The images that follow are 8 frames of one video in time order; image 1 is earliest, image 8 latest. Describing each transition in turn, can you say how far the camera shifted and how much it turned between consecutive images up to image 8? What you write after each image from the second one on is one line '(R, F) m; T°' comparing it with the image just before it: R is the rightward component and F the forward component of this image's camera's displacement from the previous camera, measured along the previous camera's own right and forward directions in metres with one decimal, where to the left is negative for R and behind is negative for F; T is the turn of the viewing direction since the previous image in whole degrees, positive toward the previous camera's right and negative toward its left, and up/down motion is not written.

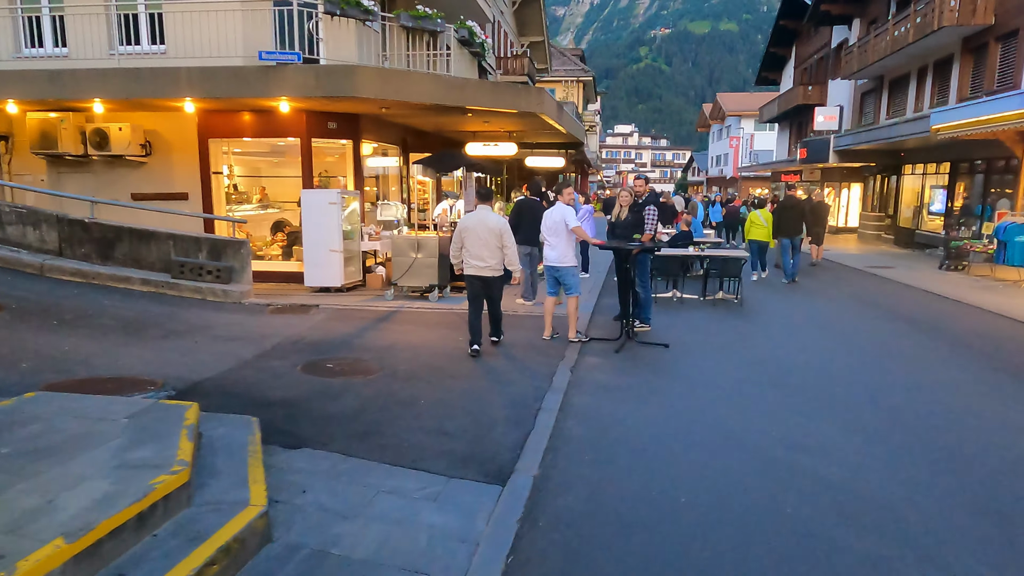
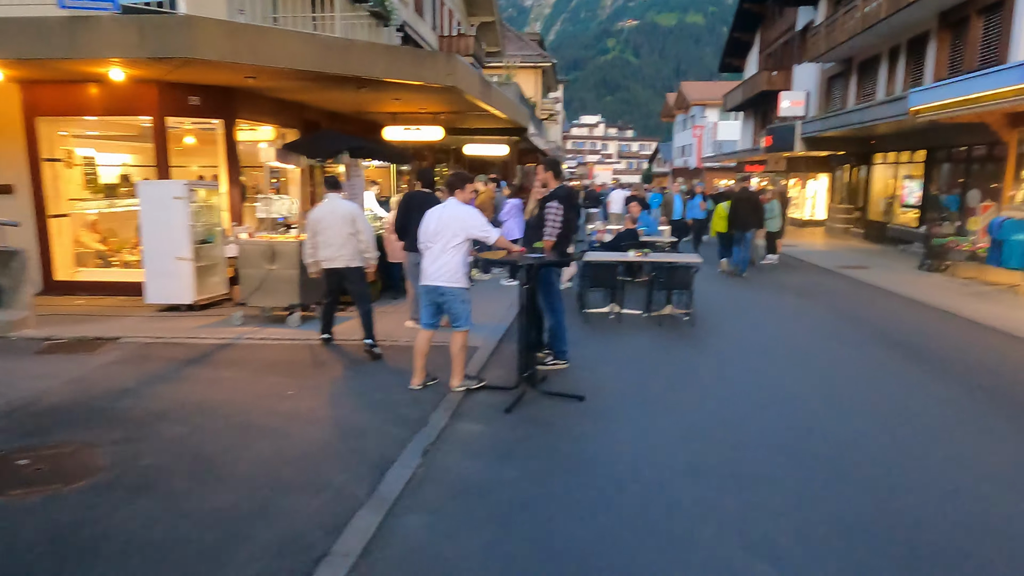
(+1.0, +2.3) m; +3°
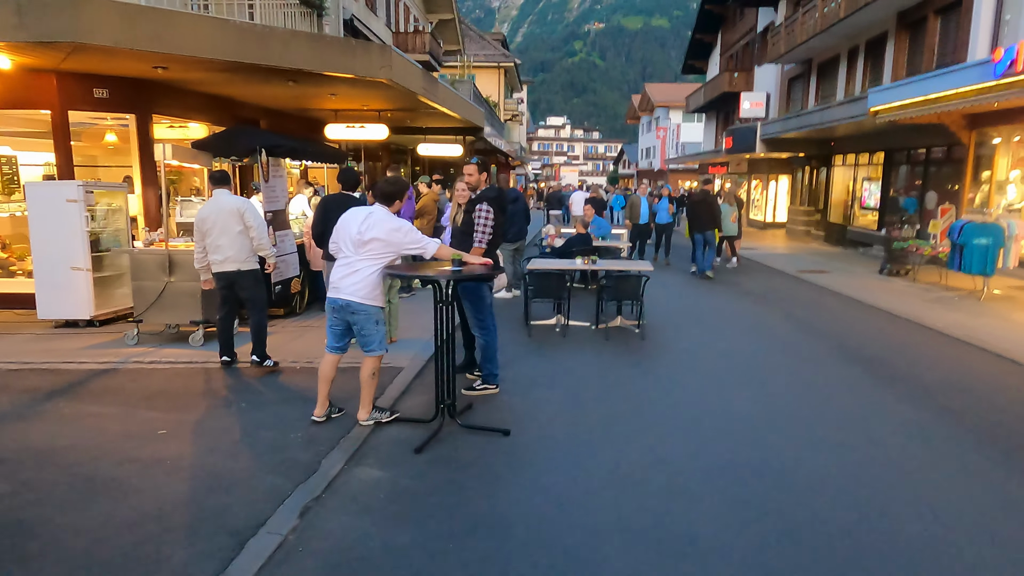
(+0.4, +0.7) m; +3°
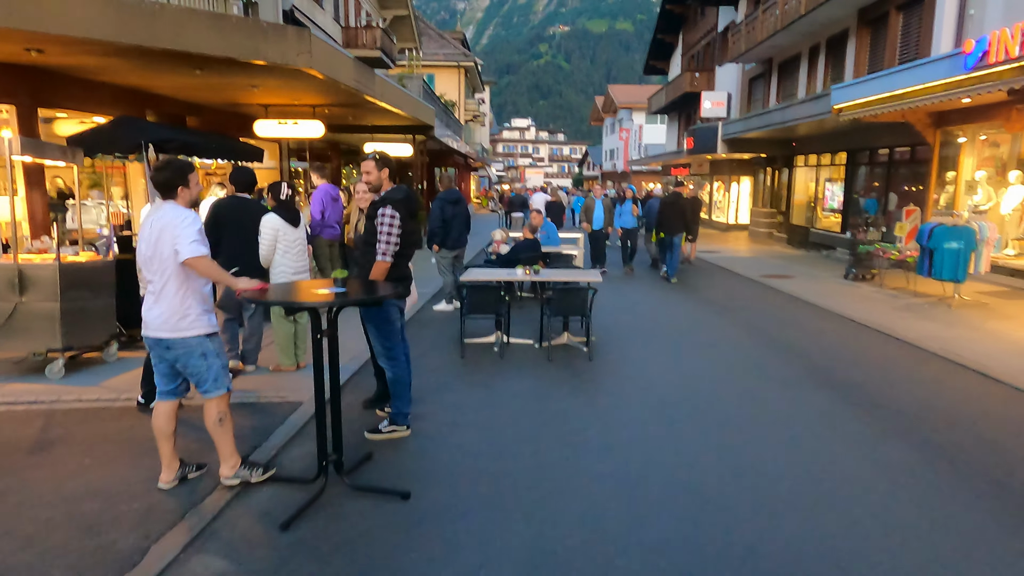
(+0.4, +1.0) m; +3°
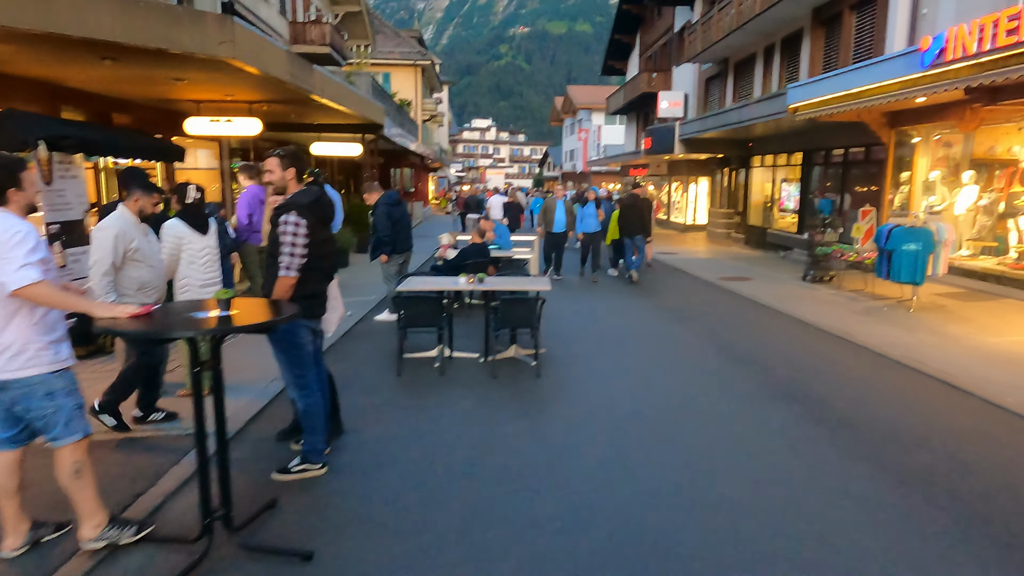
(+0.2, +0.6) m; +3°
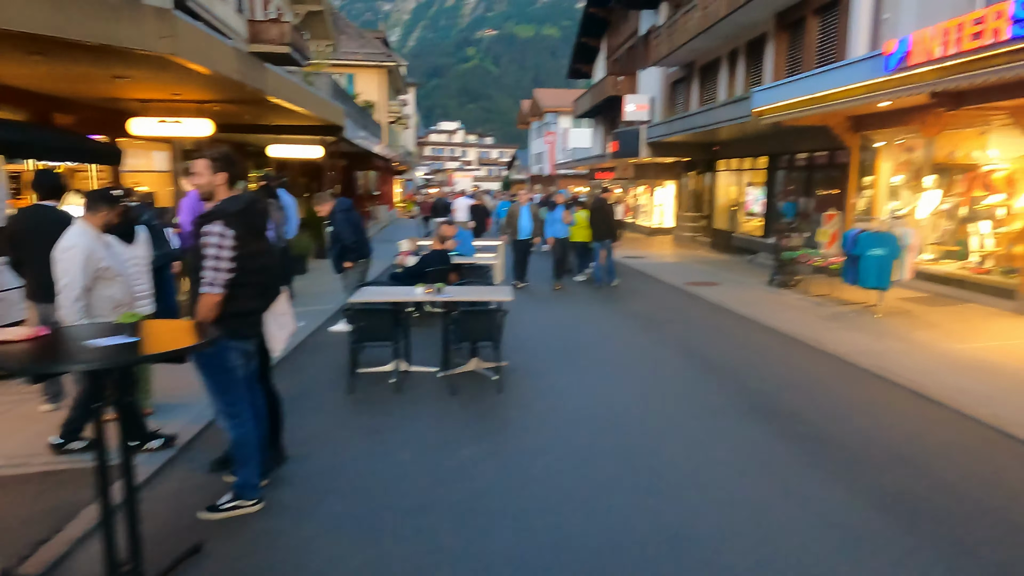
(+0.1, +0.3) m; +3°
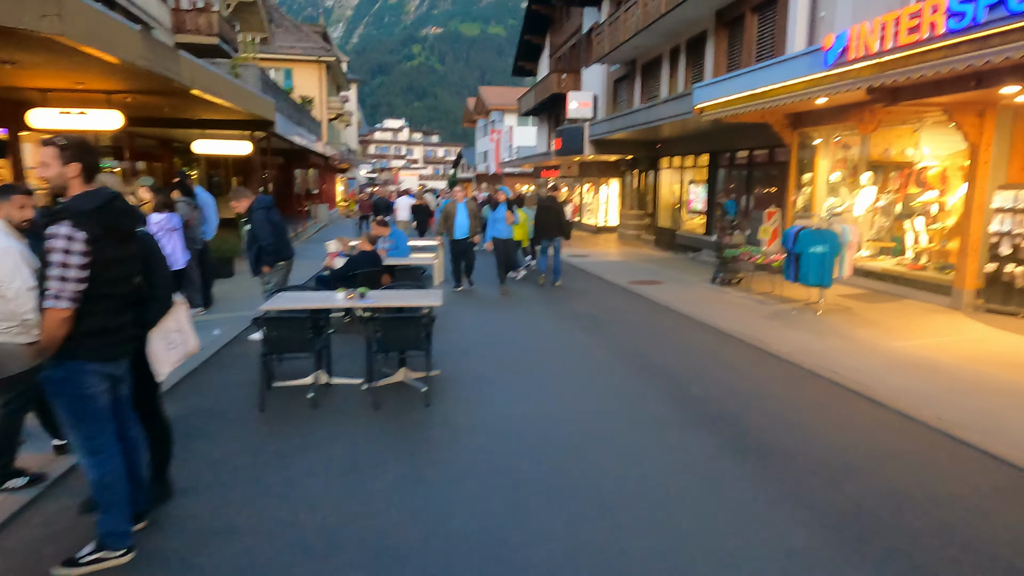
(+0.2, +0.4) m; +4°
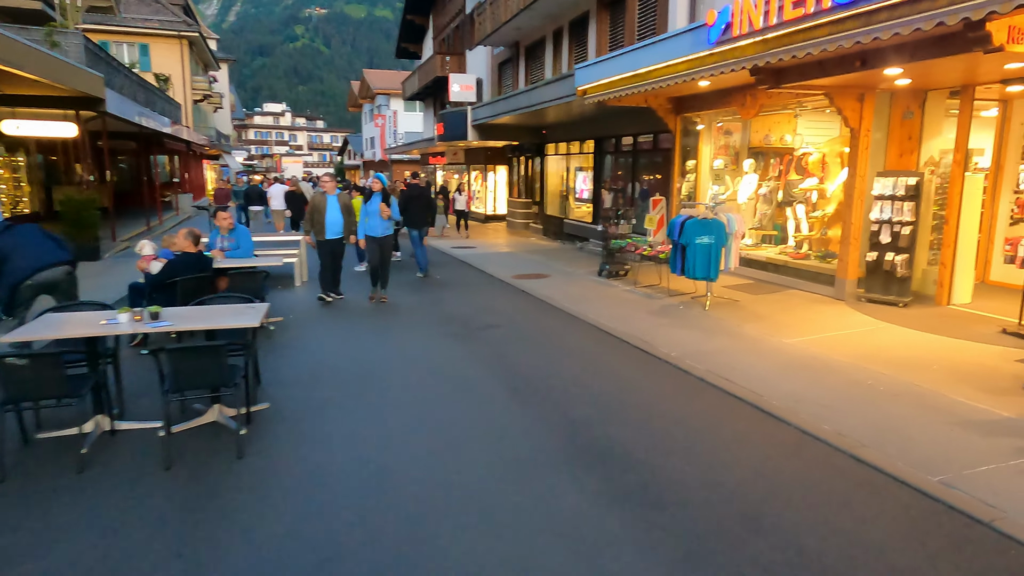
(+0.4, +1.0) m; +9°
